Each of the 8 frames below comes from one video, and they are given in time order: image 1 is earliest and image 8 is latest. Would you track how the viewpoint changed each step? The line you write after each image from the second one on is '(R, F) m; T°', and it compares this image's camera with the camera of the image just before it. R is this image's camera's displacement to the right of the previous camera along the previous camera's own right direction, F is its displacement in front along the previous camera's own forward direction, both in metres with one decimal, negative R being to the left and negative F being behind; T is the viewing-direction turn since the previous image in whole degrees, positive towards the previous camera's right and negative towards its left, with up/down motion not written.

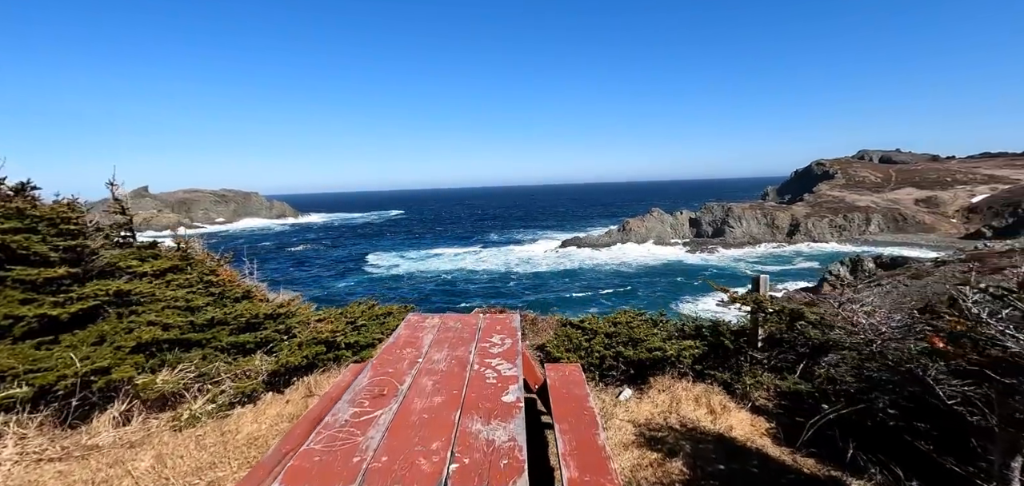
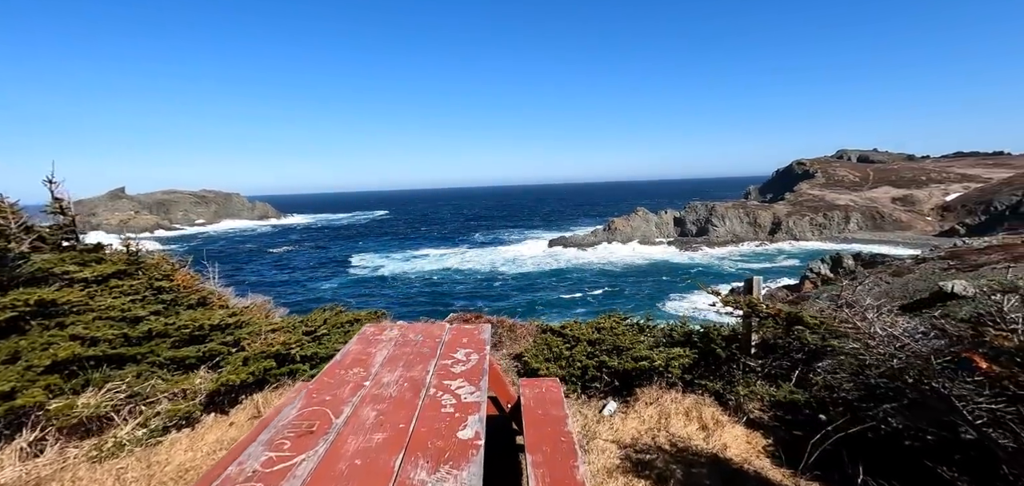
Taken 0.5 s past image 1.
(+0.1, +0.3) m; +1°
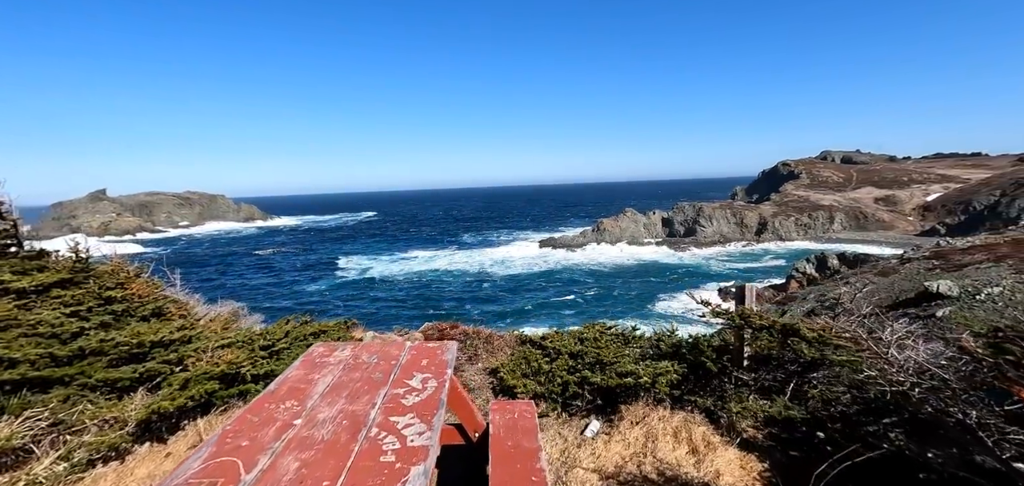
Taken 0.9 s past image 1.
(+0.1, +0.2) m; +1°
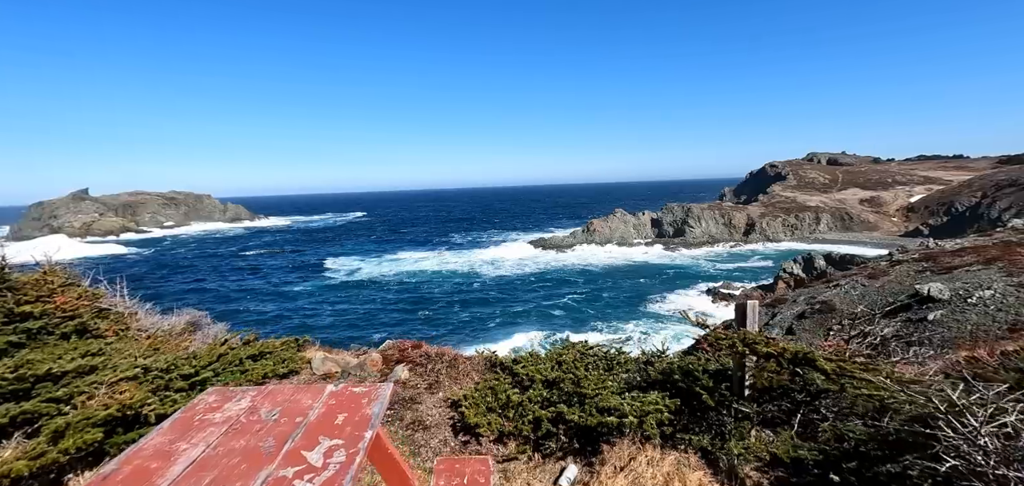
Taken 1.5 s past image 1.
(+0.1, +0.4) m; +1°
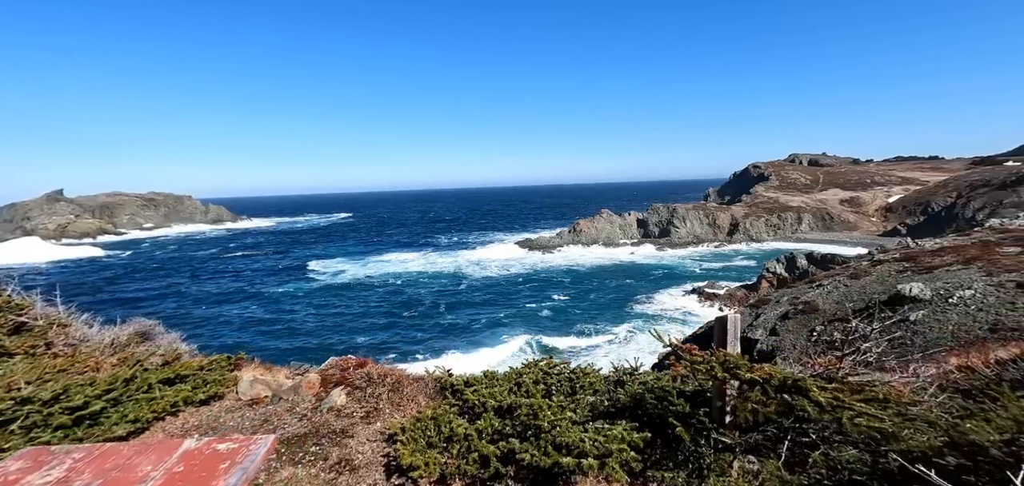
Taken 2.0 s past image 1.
(+0.2, +0.3) m; +1°
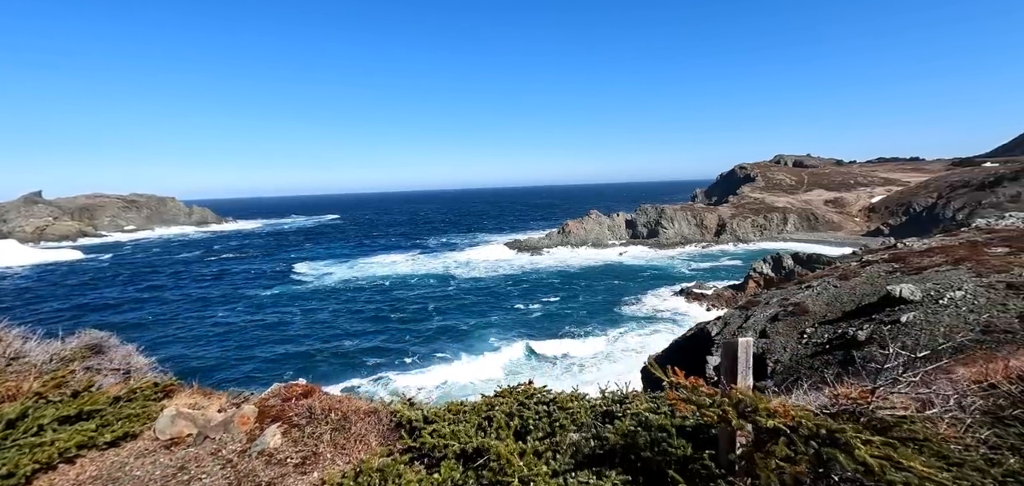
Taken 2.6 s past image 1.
(+0.1, +0.4) m; +1°
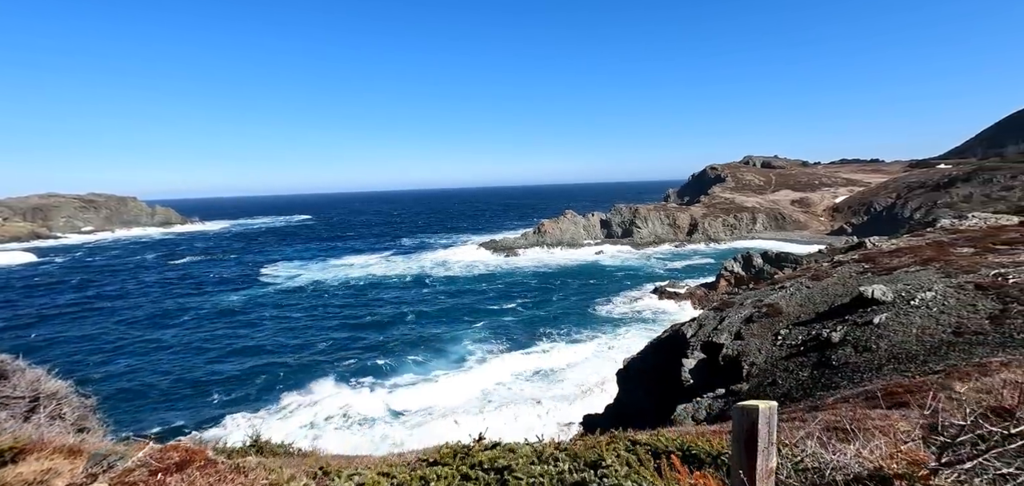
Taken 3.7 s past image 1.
(+0.1, +0.6) m; +3°
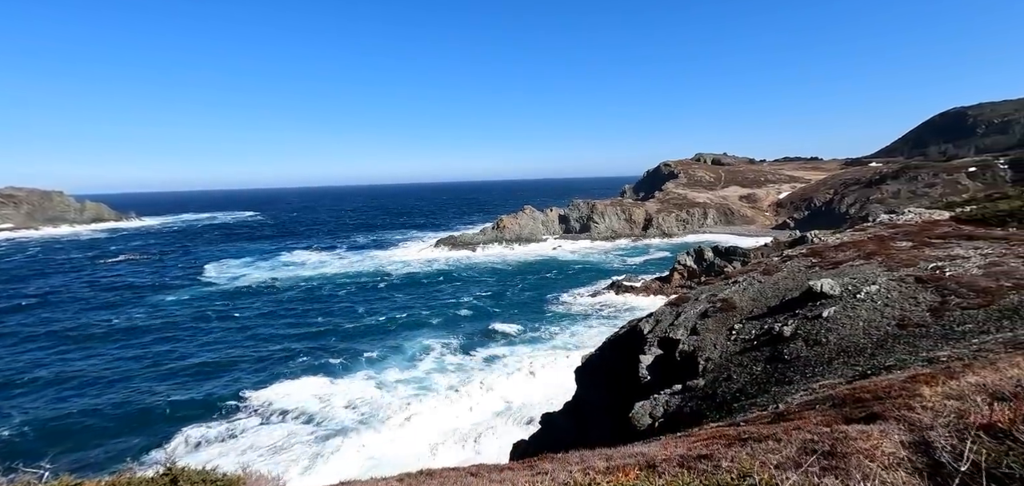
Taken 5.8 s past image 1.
(+0.1, +0.5) m; +4°
